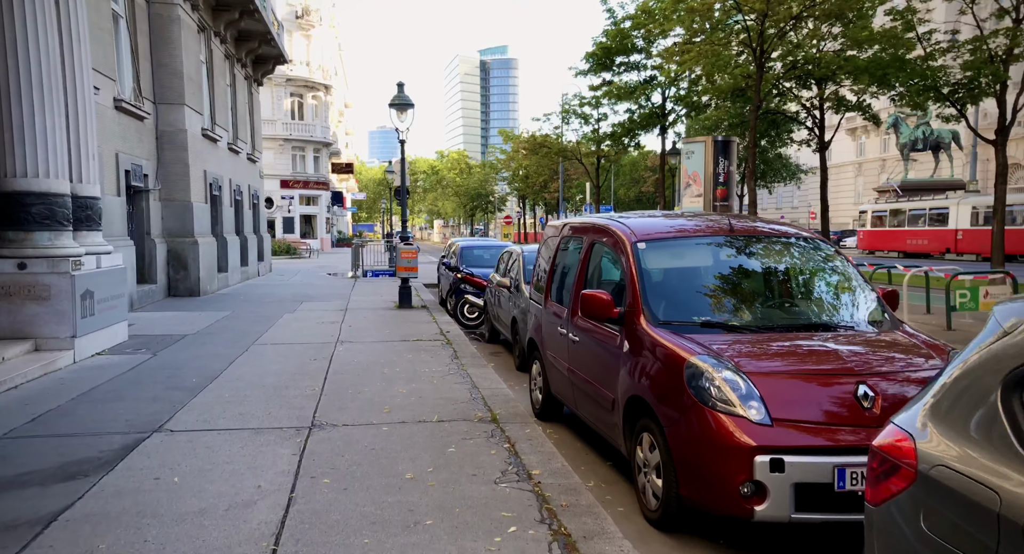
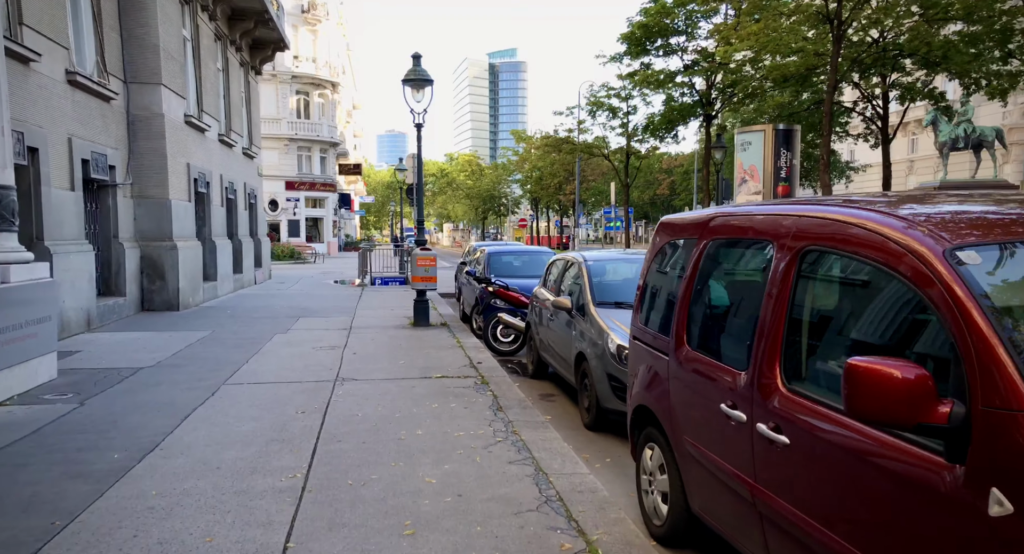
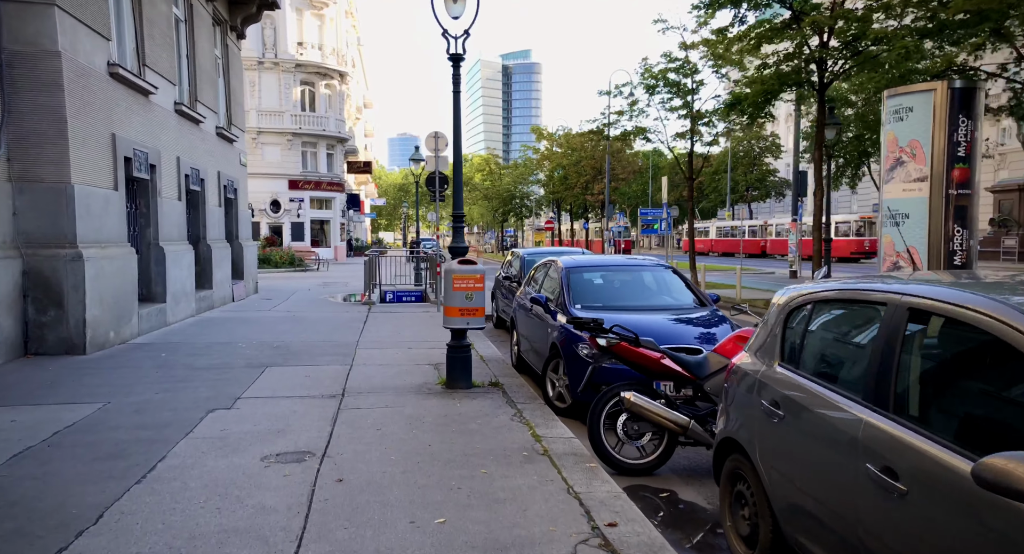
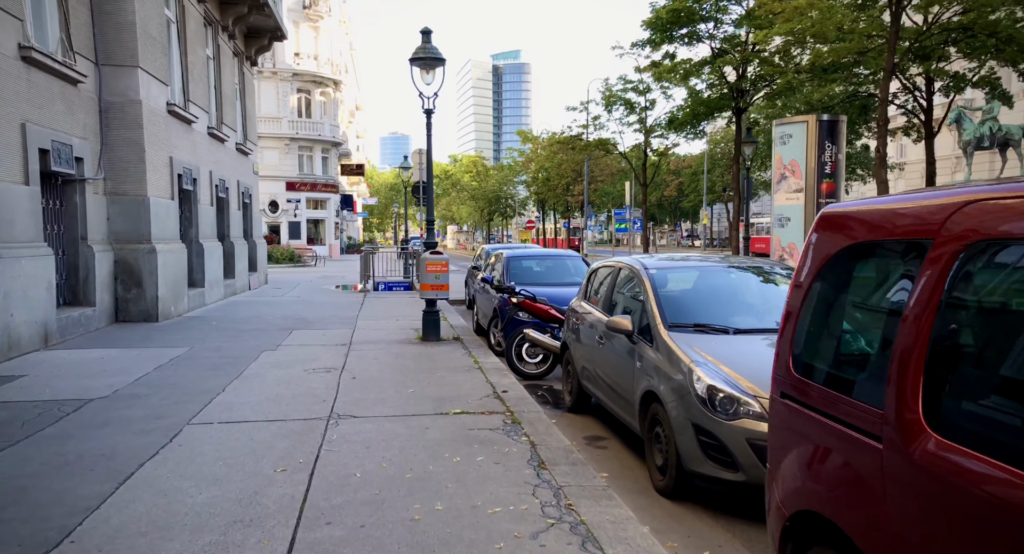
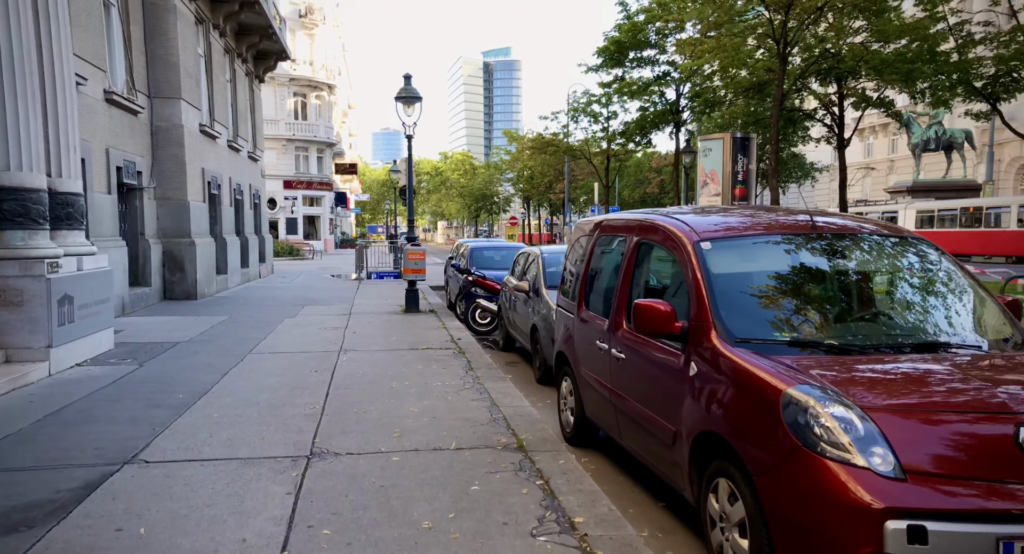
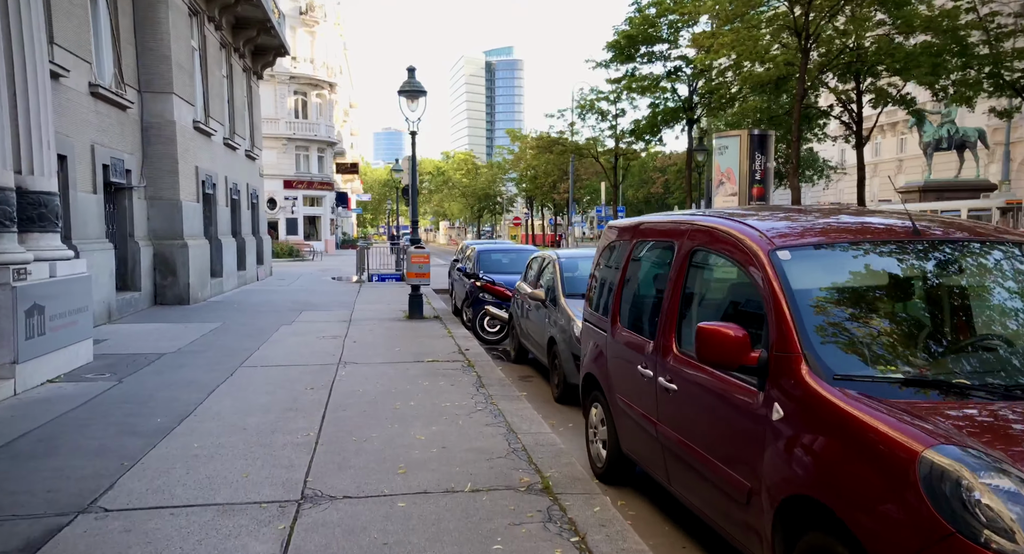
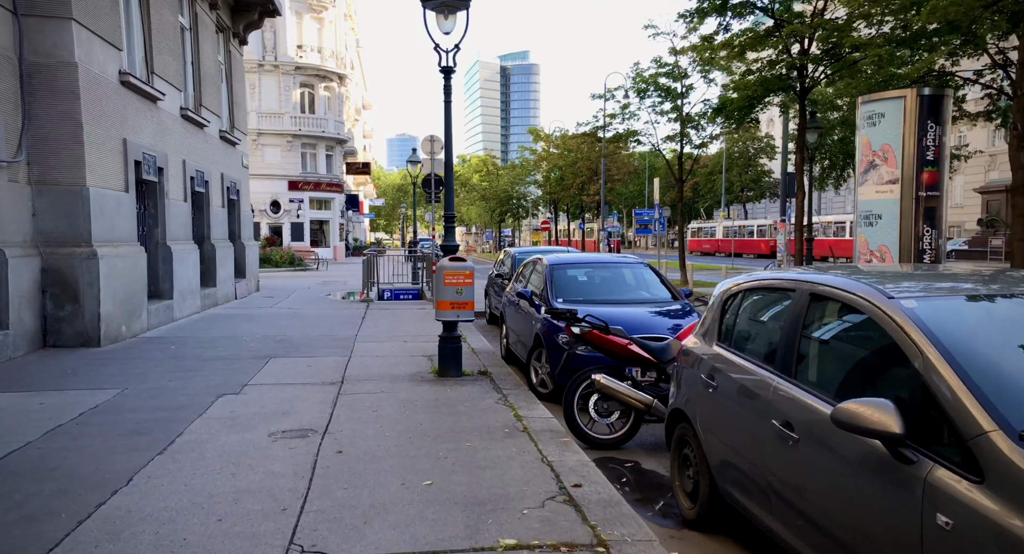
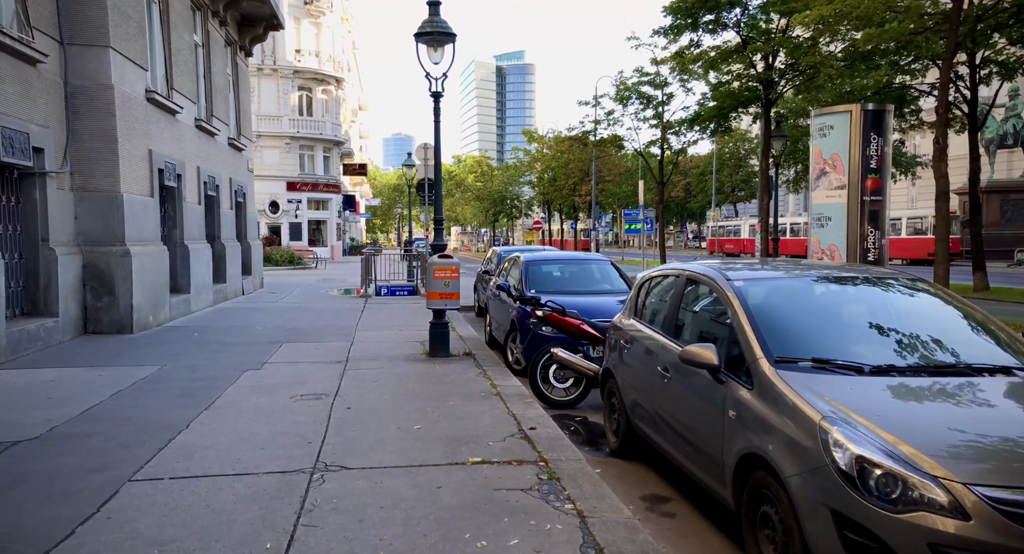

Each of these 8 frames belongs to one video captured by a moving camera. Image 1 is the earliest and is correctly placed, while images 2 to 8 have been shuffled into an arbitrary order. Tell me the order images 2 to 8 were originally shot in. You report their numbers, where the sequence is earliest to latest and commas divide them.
5, 6, 2, 4, 8, 7, 3
